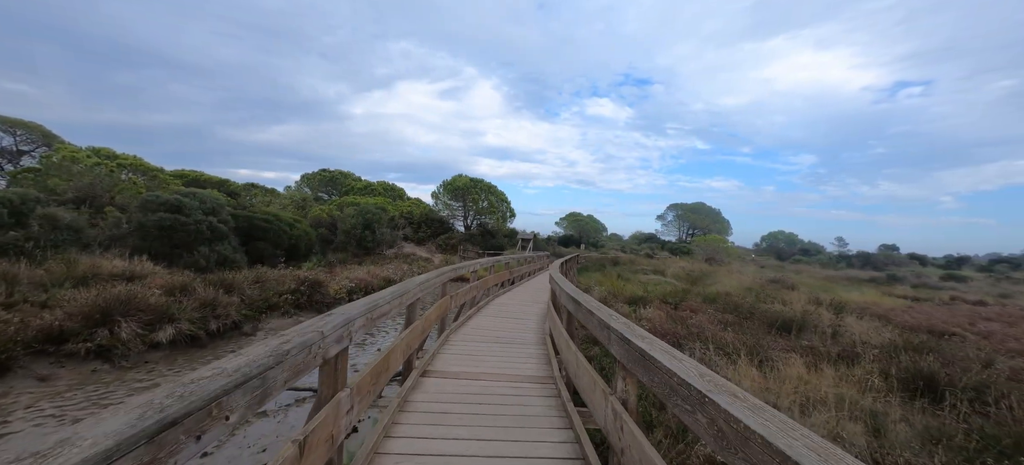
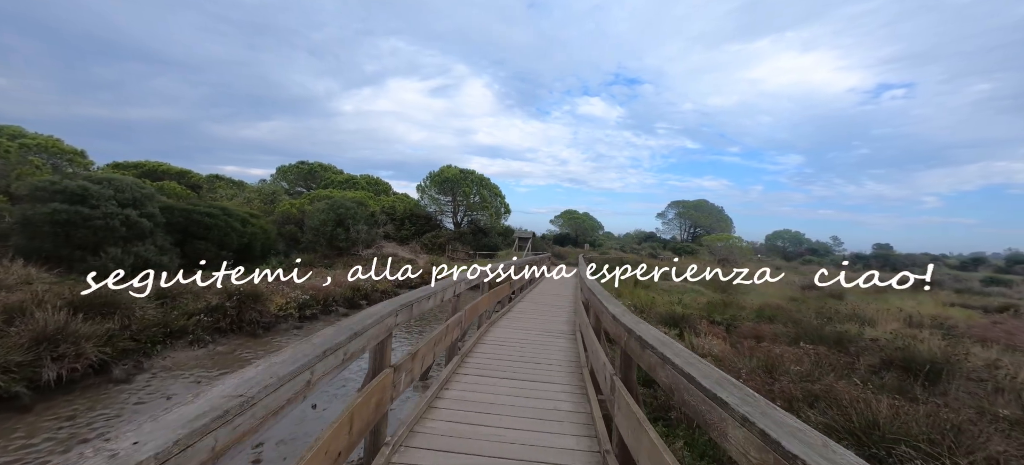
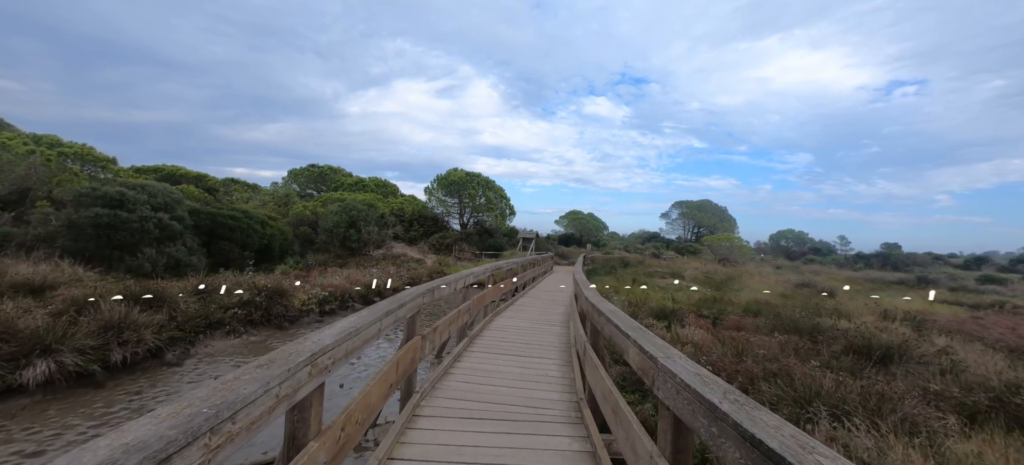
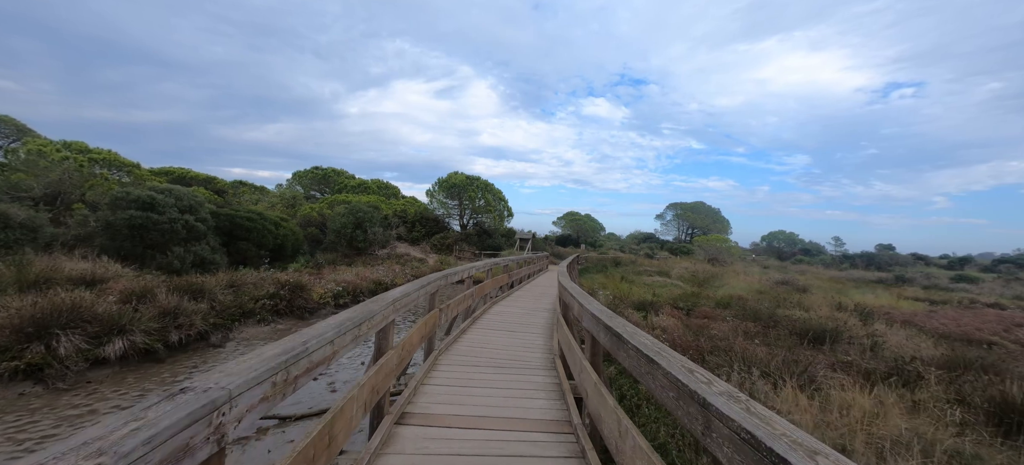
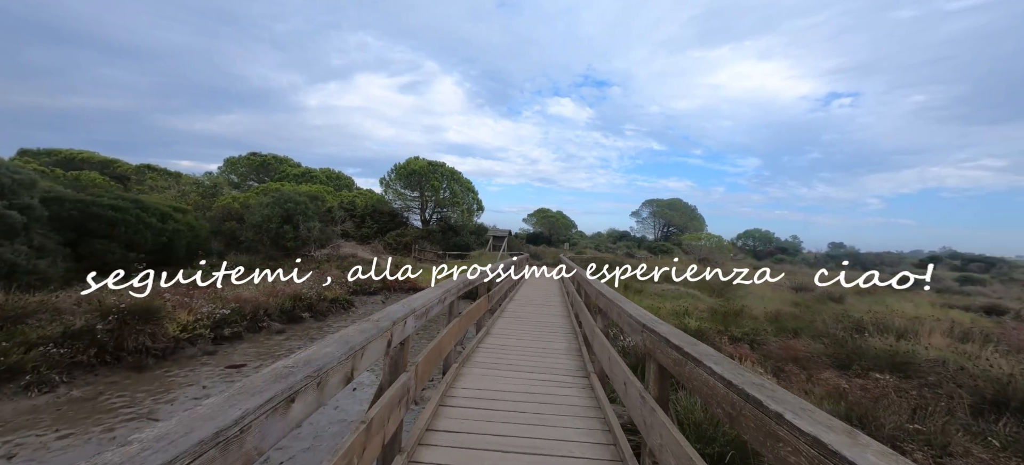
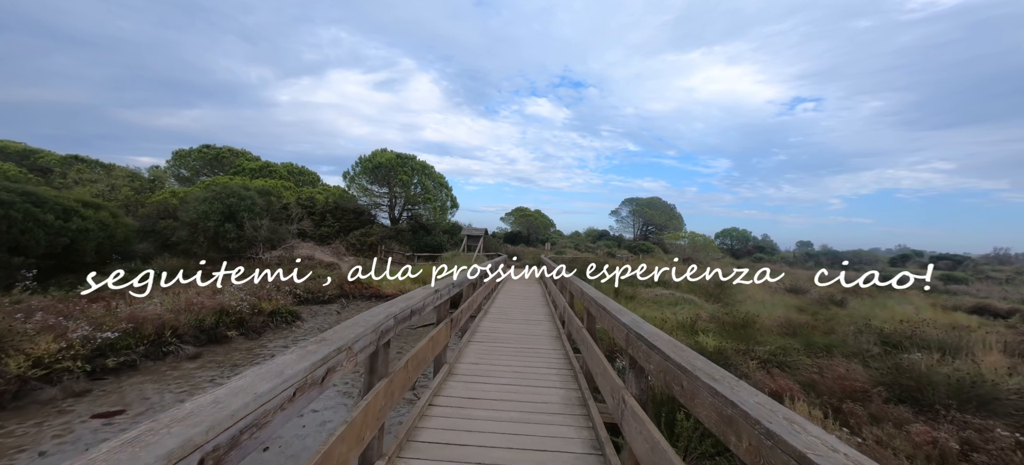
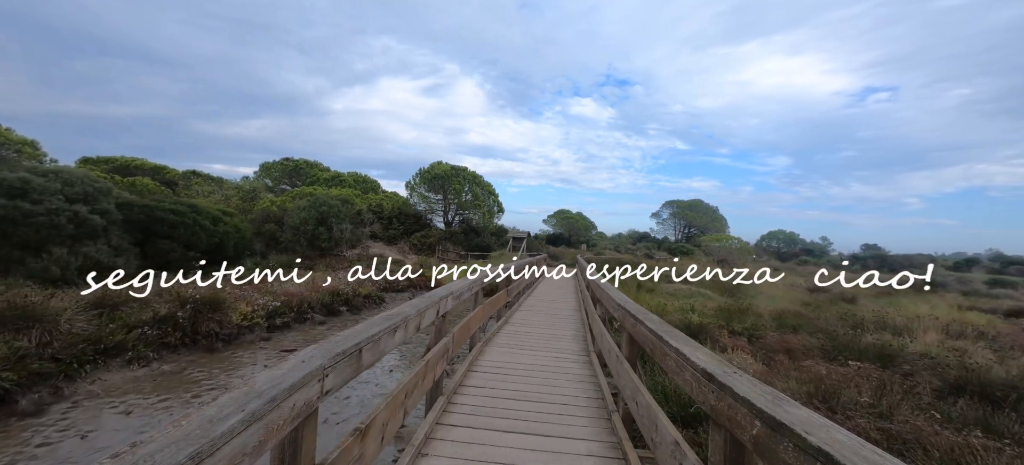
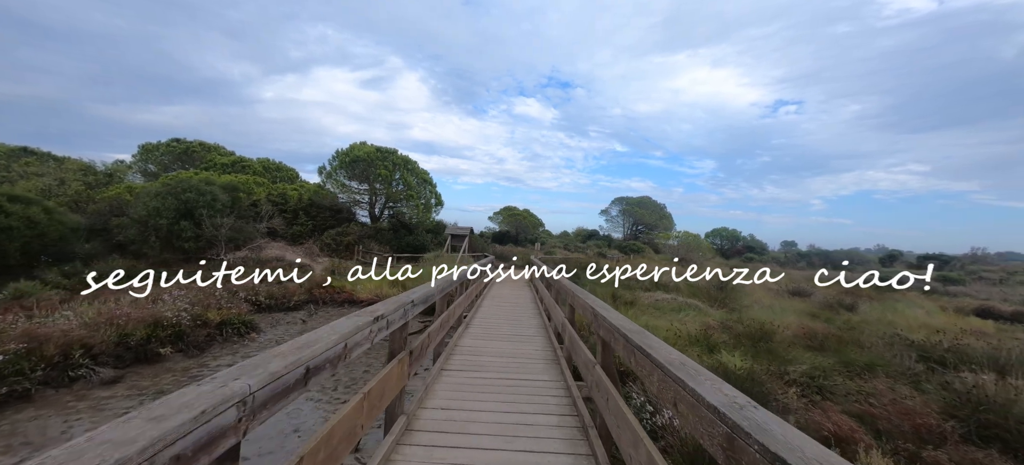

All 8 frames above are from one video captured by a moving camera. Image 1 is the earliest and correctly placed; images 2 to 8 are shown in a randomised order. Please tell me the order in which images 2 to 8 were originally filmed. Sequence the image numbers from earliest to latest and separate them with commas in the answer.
4, 3, 2, 7, 5, 6, 8
